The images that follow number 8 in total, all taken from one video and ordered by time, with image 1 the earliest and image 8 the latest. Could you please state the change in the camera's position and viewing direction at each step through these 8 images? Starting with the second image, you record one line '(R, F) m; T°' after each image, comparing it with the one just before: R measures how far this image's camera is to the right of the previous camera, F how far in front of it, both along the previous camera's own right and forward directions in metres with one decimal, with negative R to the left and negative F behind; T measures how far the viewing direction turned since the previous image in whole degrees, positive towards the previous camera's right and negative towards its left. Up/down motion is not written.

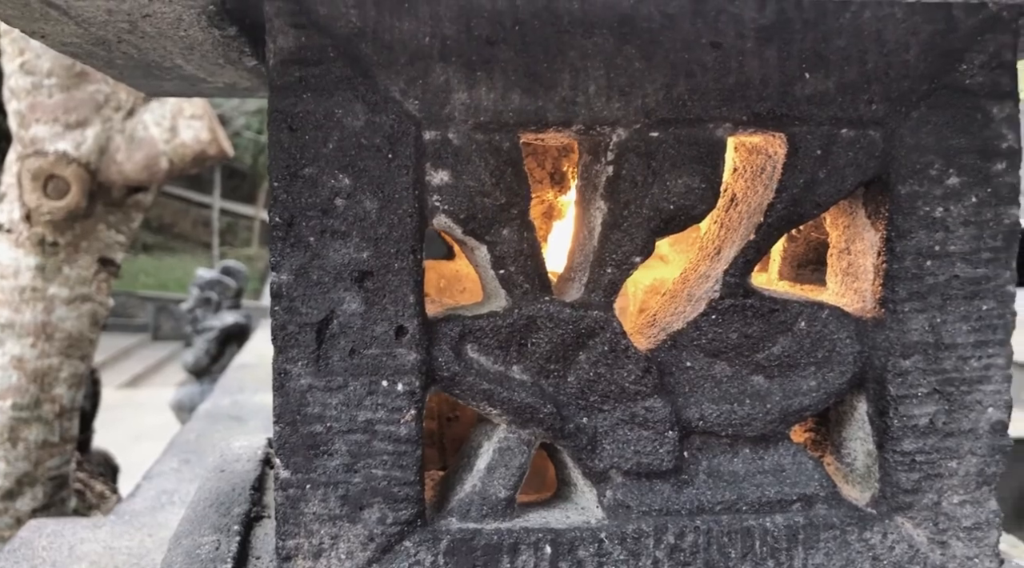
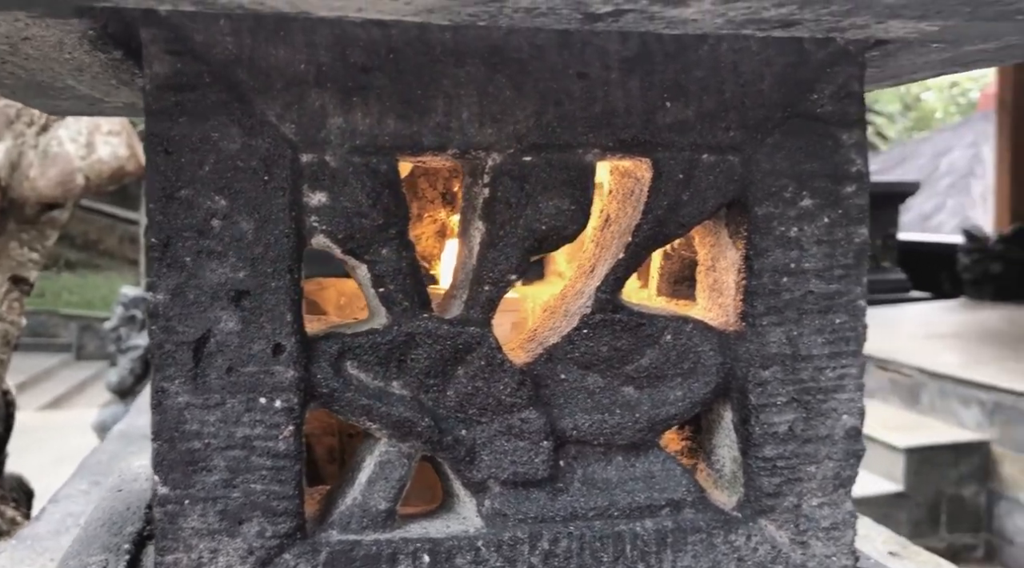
(0.0, 0.0) m; +4°
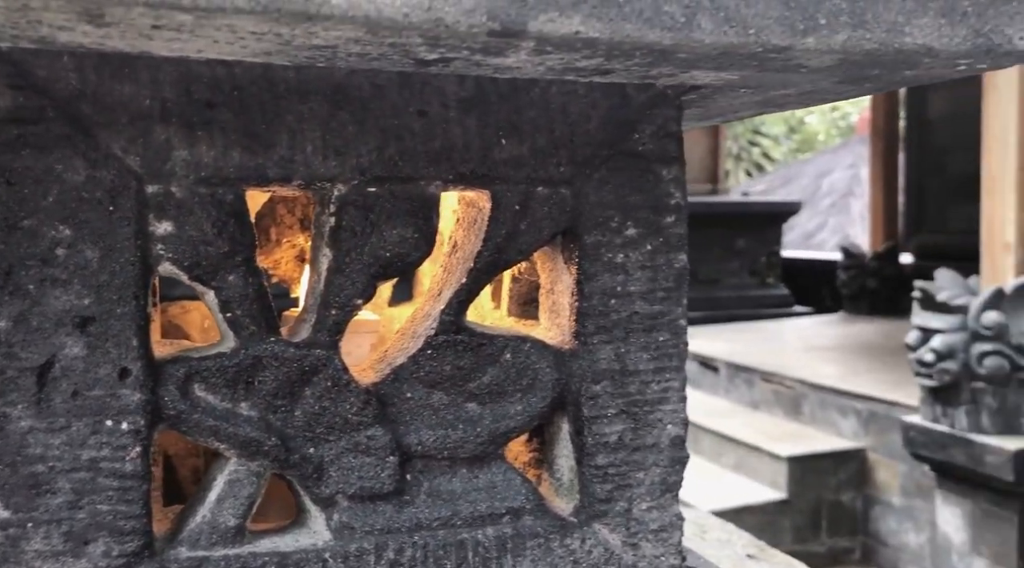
(0.0, 0.0) m; +6°
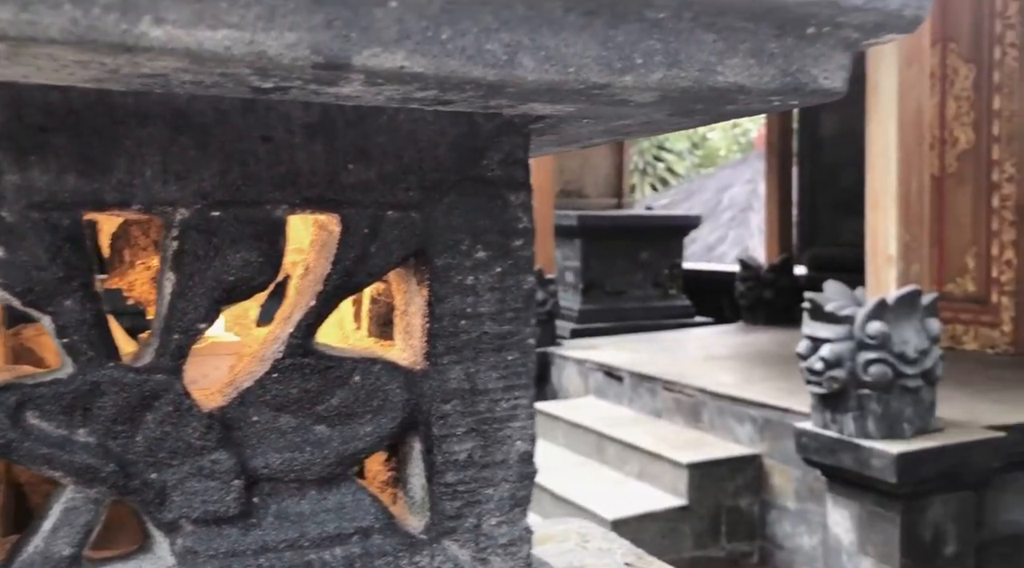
(0.0, 0.0) m; +5°
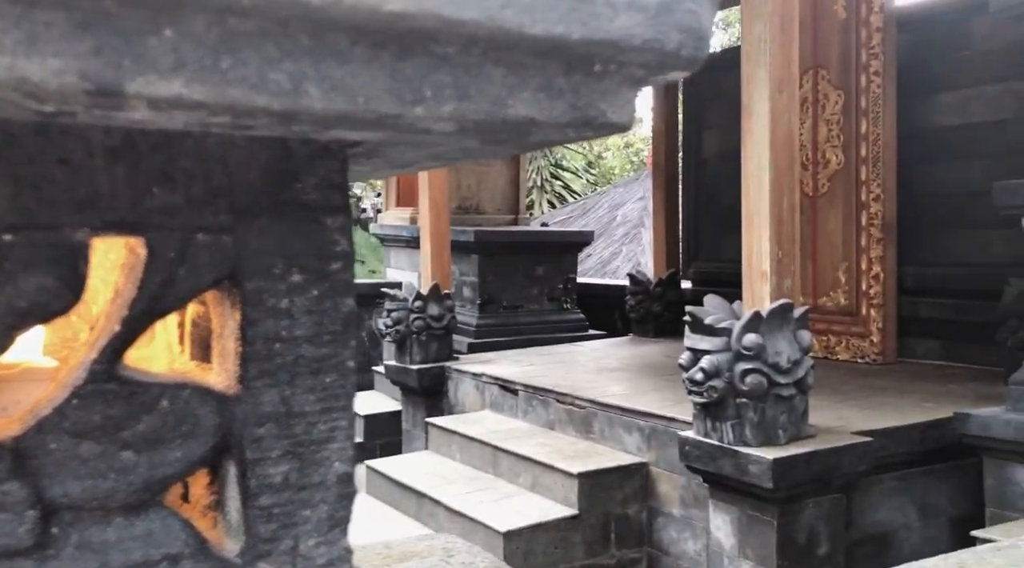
(+0.1, 0.0) m; +6°
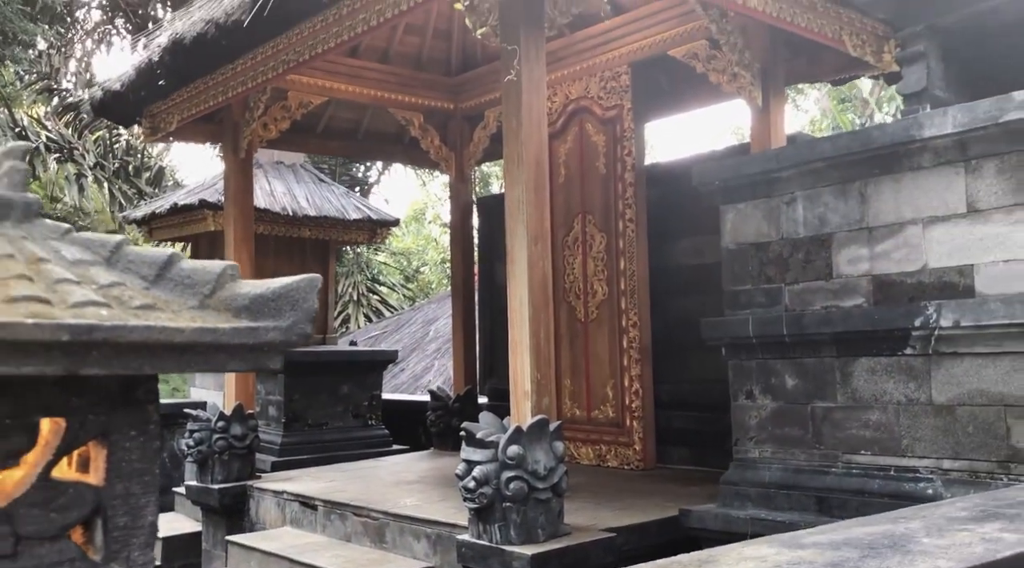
(+0.2, -1.0) m; +10°
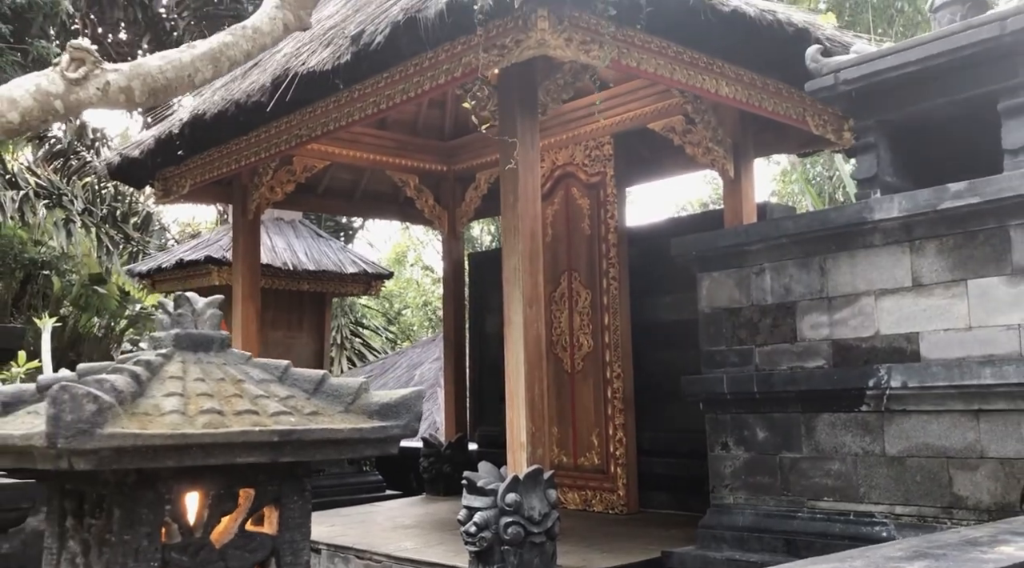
(-0.2, -0.8) m; +1°
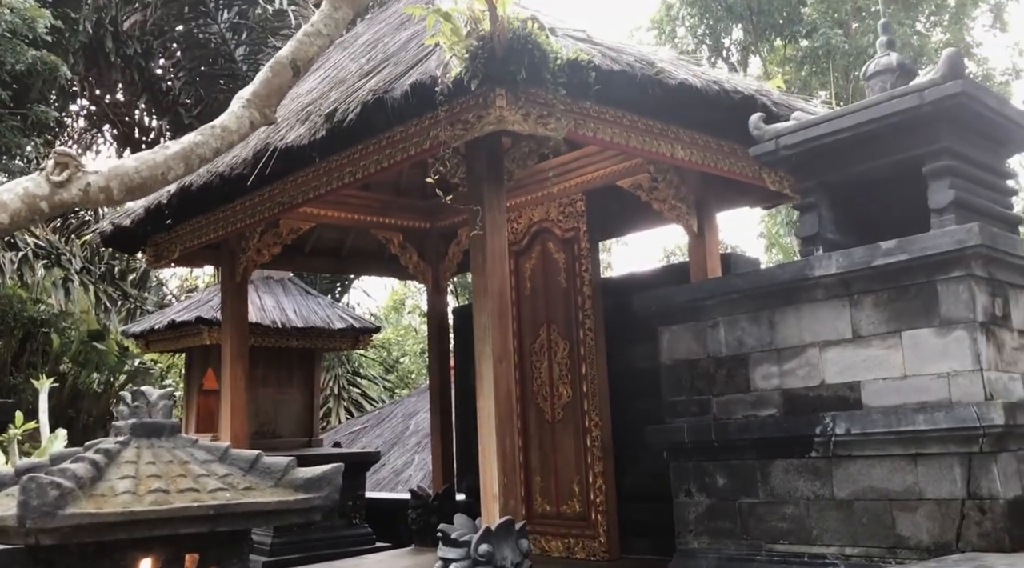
(+0.3, -0.5) m; 0°
